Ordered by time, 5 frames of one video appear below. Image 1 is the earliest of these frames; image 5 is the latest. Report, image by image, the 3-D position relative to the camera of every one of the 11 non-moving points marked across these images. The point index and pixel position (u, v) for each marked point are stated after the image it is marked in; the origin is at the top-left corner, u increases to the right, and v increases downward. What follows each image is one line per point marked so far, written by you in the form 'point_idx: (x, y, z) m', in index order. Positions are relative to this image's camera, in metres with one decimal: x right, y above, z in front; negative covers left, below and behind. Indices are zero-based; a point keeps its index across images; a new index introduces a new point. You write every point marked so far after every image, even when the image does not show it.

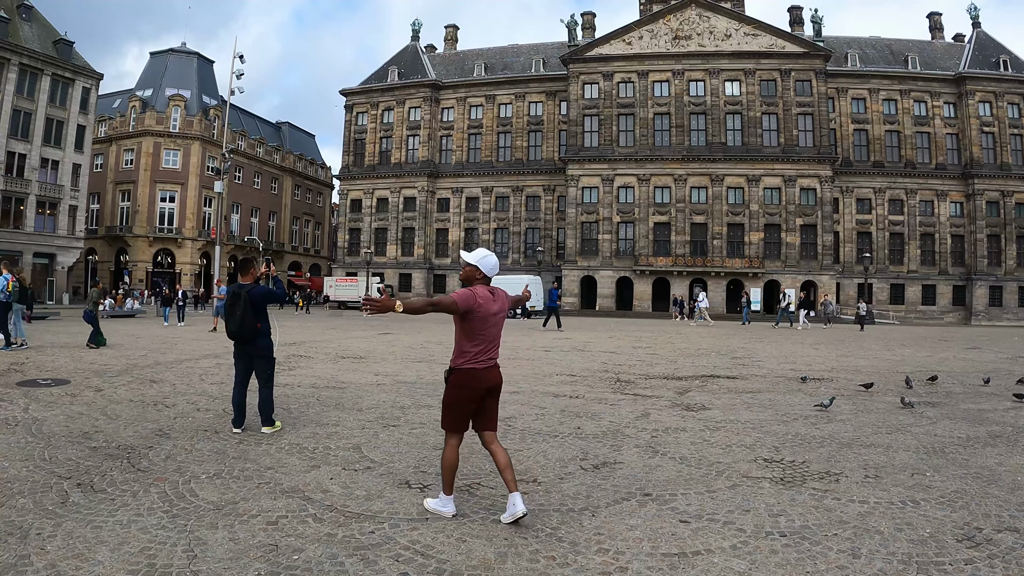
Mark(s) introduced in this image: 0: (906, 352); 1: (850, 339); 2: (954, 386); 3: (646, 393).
0: (+8.8, -1.3, +13.1) m
1: (+10.1, -1.4, +17.7) m
2: (+6.9, -1.5, +9.0) m
3: (+2.1, -1.8, +9.3) m
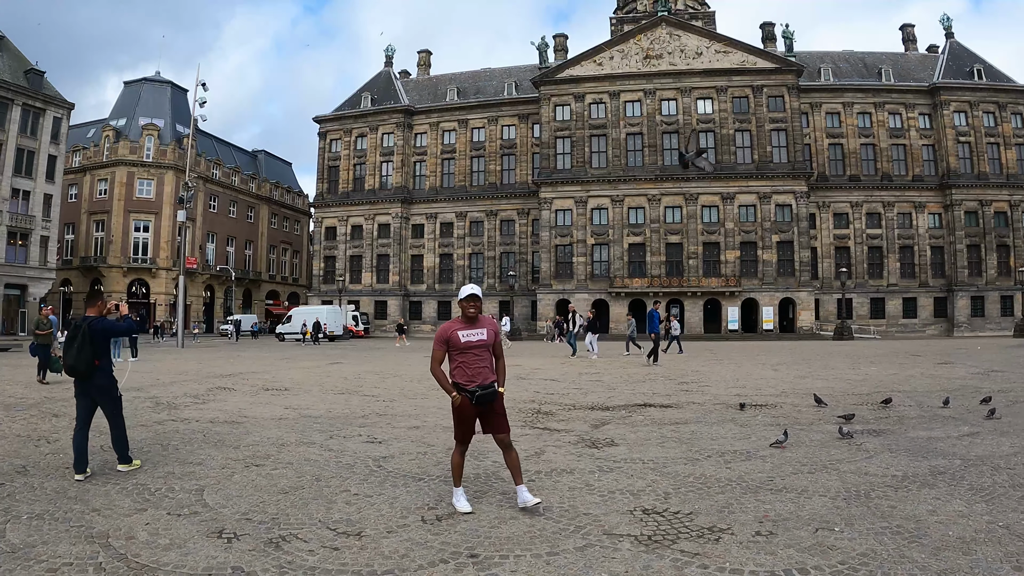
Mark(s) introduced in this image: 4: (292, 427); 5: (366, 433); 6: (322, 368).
0: (+7.4, -1.7, +11.8) m
1: (+8.6, -2.0, +16.4) m
2: (+5.4, -1.7, +7.7) m
3: (+0.6, -2.0, +8.1) m
4: (-3.7, -2.3, +9.6) m
5: (-2.2, -2.2, +8.6) m
6: (-5.8, -2.4, +17.1) m
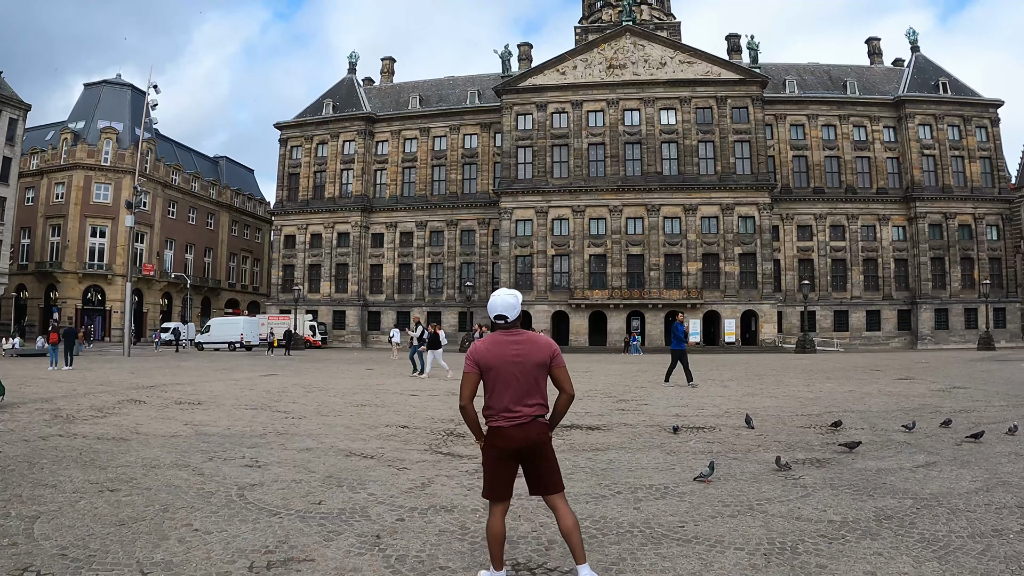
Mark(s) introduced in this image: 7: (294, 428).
0: (+6.0, -2.0, +11.0) m
1: (+7.1, -2.4, +15.6) m
2: (+4.2, -1.8, +6.8) m
3: (-0.6, -2.0, +7.1) m
4: (-4.9, -2.3, +8.4) m
5: (-3.4, -2.2, +7.5) m
6: (-7.3, -2.6, +15.8) m
7: (-3.5, -2.2, +9.0) m
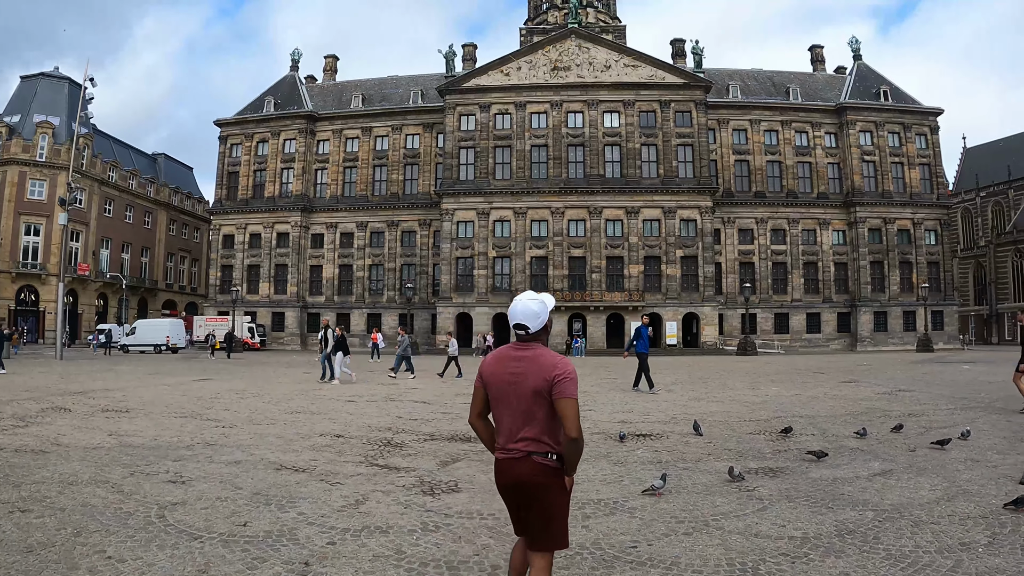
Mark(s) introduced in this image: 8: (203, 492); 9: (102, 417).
0: (+5.1, -2.0, +11.0) m
1: (+5.9, -2.4, +15.7) m
2: (+3.6, -1.8, +6.7) m
3: (-1.2, -2.1, +6.6) m
4: (-5.6, -2.4, +7.6) m
5: (-4.1, -2.2, +6.8) m
6: (-8.5, -2.6, +14.9) m
7: (-4.2, -2.2, +8.4) m
8: (-3.2, -2.1, +5.9) m
9: (-7.9, -2.5, +10.9) m
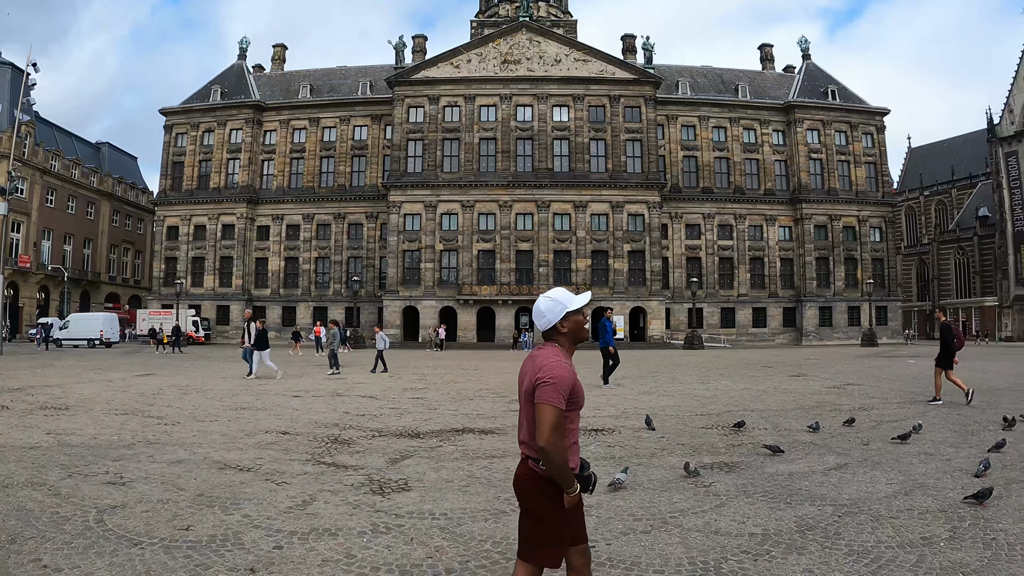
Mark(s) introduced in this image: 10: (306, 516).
0: (+4.5, -1.9, +11.1) m
1: (+5.0, -2.3, +15.8) m
2: (+3.1, -1.7, +6.7) m
3: (-1.6, -2.0, +6.4) m
4: (-6.1, -2.3, +7.1) m
5: (-4.5, -2.1, +6.4) m
6: (-9.3, -2.5, +14.2) m
7: (-4.7, -2.1, +8.0) m
8: (-3.6, -2.0, +5.6) m
9: (-8.5, -2.4, +10.3) m
10: (-1.7, -1.9, +4.8) m
